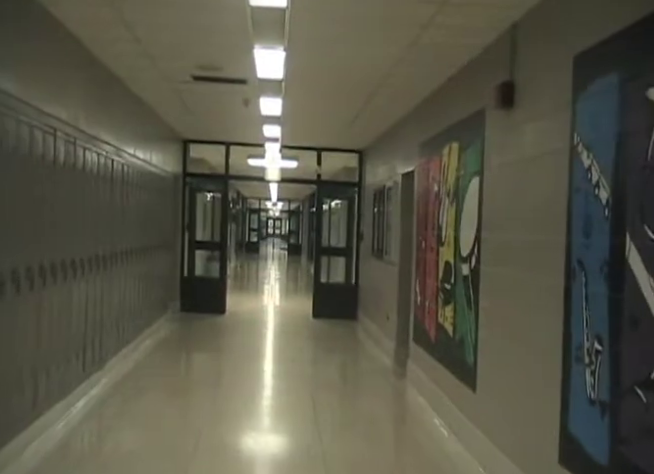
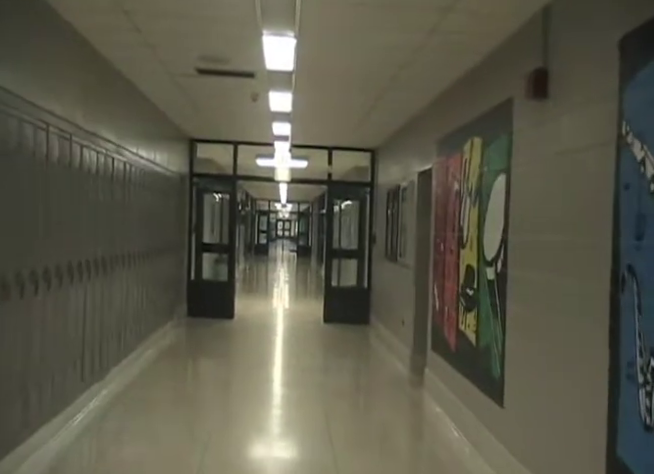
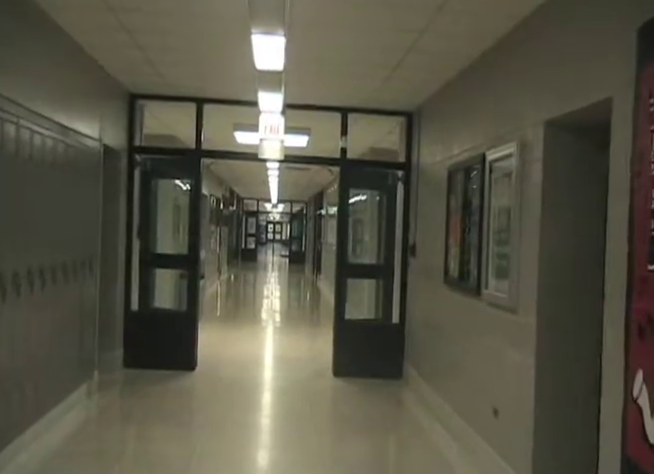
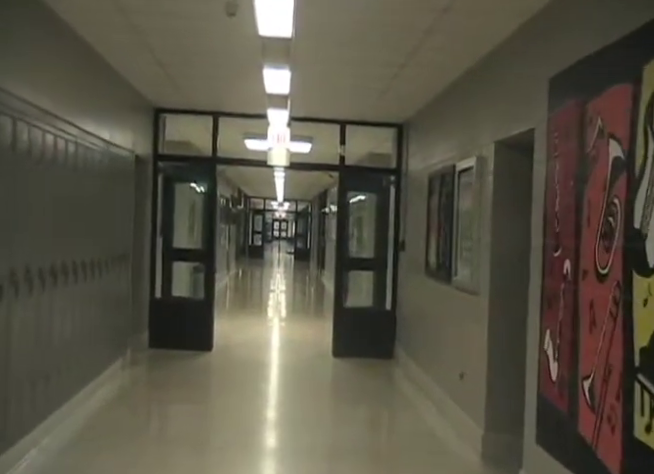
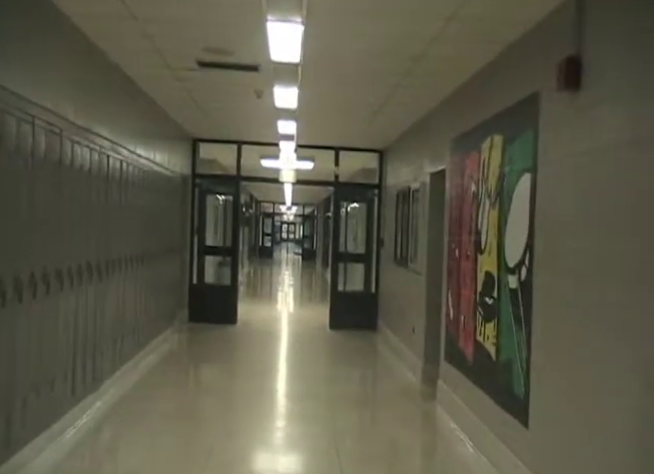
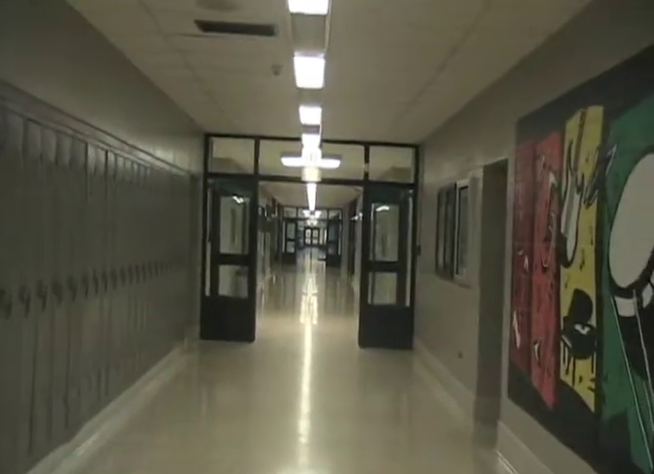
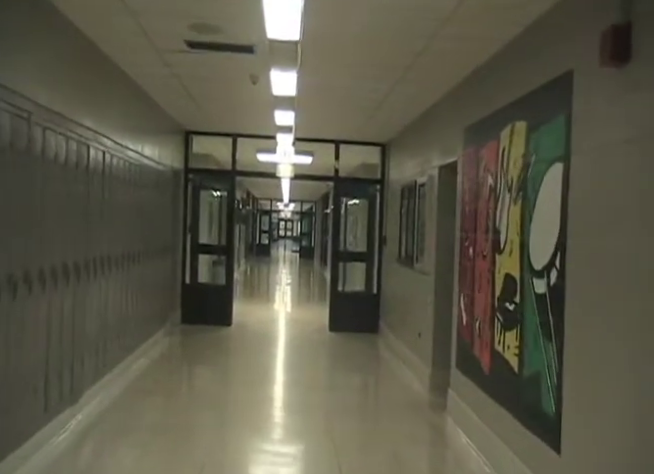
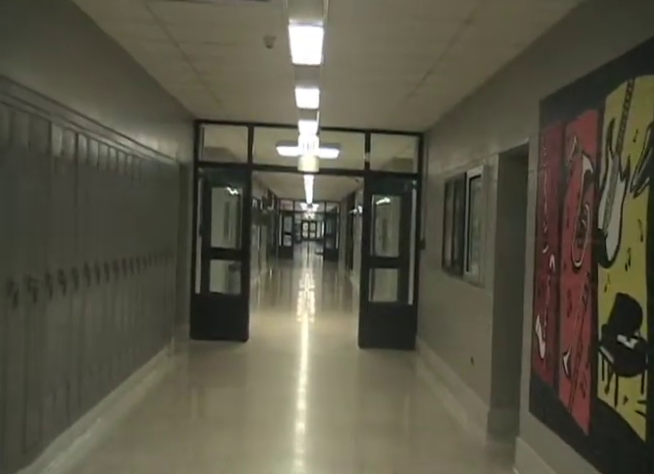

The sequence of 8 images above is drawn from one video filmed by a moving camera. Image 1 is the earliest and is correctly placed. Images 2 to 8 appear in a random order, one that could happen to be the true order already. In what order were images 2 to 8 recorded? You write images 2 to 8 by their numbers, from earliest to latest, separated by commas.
2, 5, 7, 6, 8, 4, 3
